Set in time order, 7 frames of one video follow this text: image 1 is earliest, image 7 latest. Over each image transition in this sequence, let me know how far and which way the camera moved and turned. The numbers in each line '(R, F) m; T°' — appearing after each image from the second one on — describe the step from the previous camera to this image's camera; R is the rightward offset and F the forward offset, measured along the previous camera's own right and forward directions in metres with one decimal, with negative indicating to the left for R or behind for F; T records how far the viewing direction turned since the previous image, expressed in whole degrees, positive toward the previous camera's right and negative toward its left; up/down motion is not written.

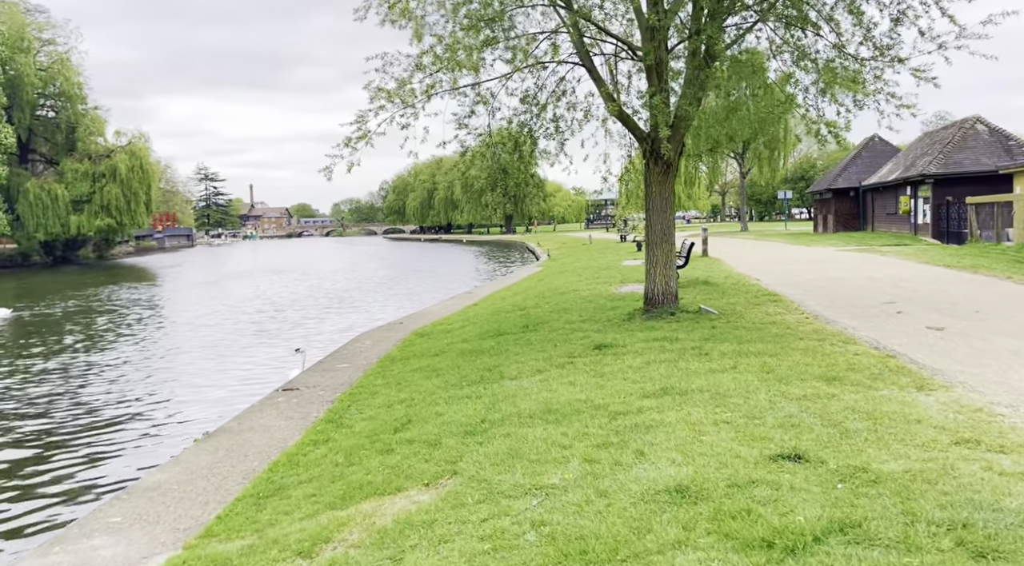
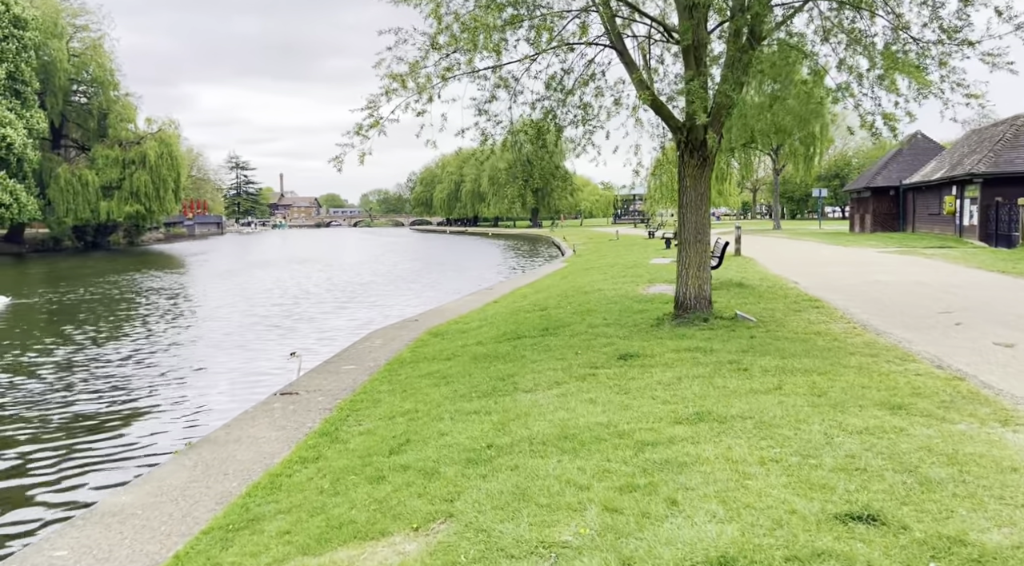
(+0.1, +1.0) m; -2°
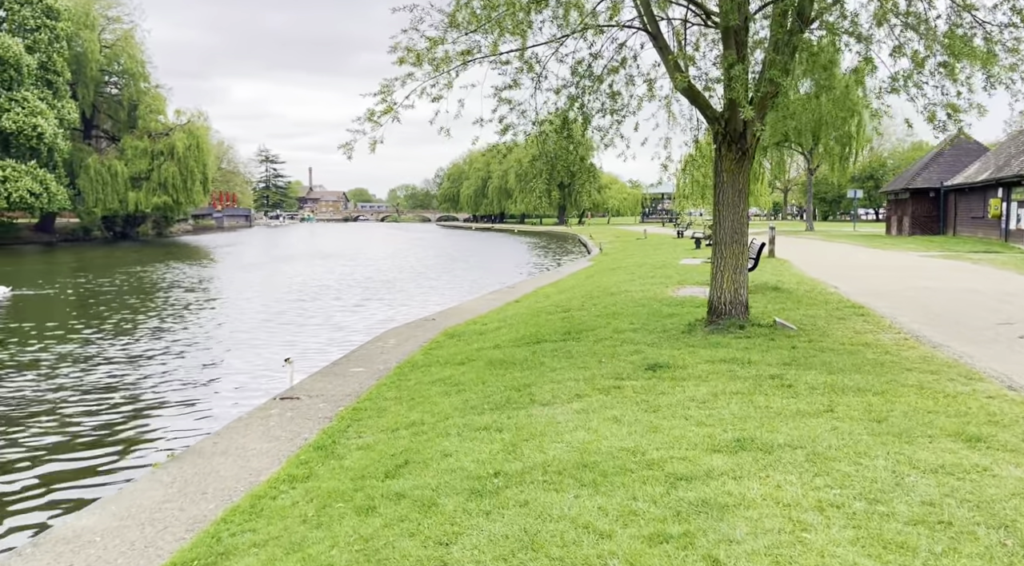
(+0.1, +0.8) m; -2°
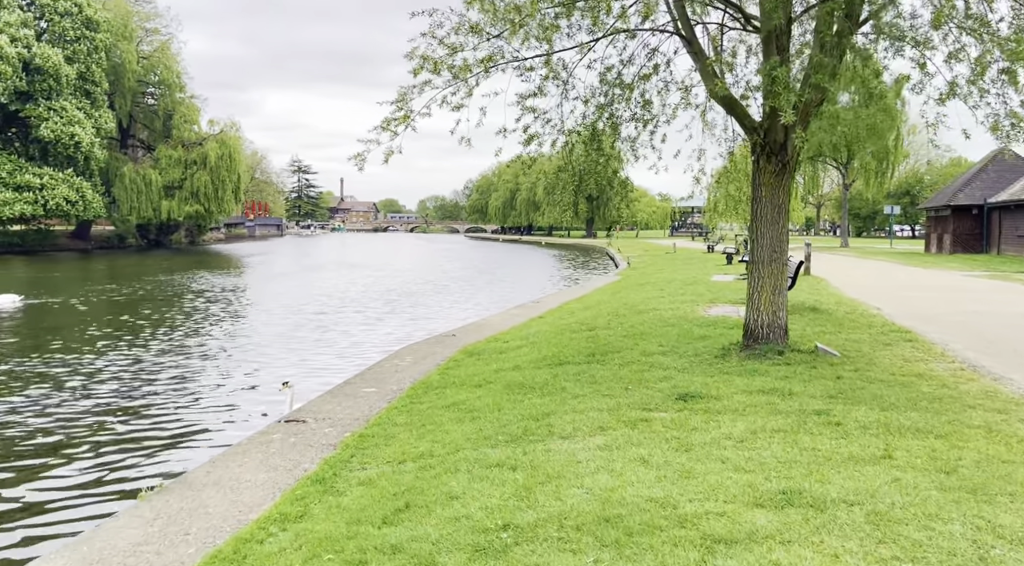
(+0.1, +0.7) m; -2°
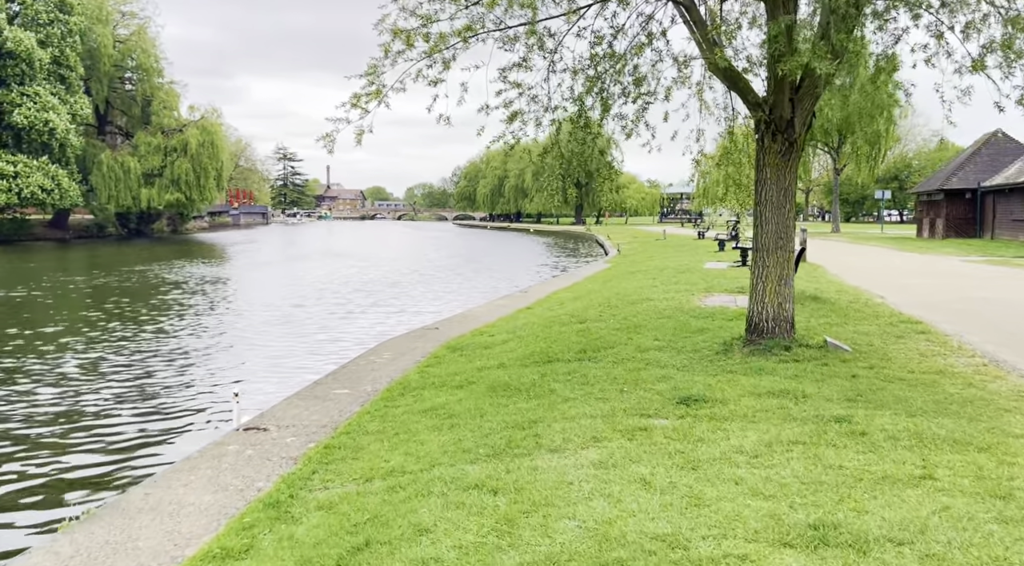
(+0.1, +0.9) m; +1°
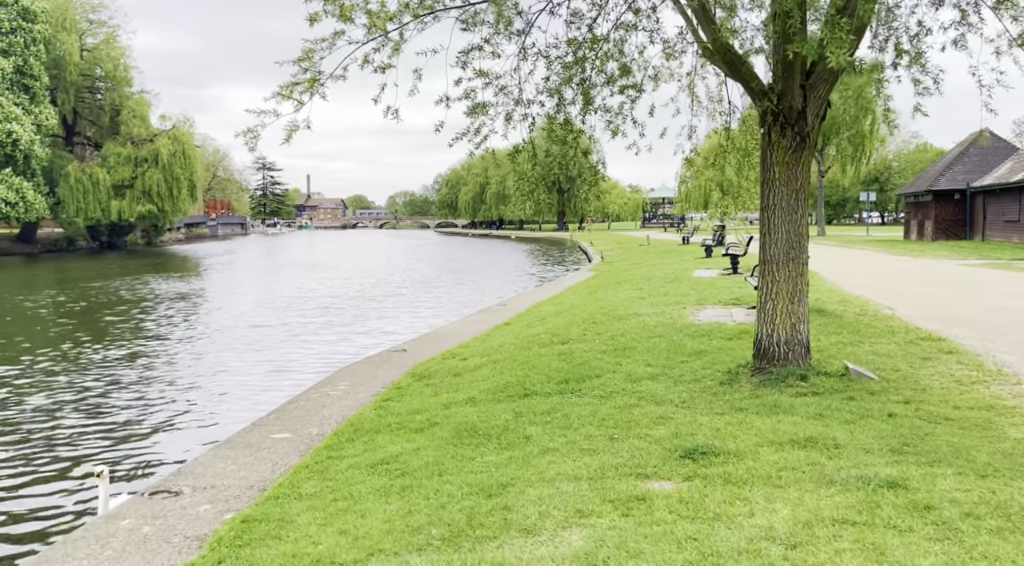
(+0.2, +1.5) m; +1°
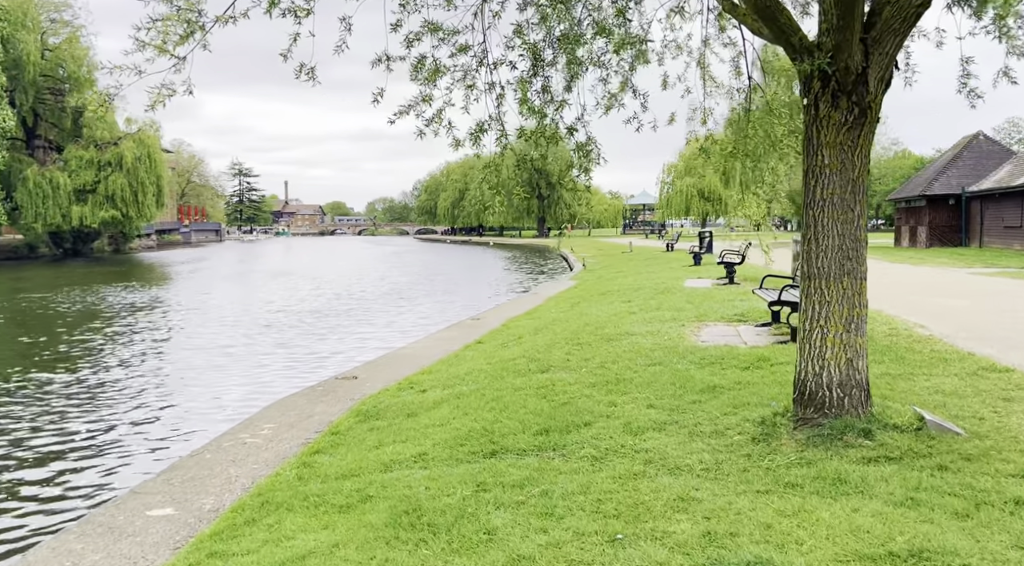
(+0.1, +2.2) m; +1°
